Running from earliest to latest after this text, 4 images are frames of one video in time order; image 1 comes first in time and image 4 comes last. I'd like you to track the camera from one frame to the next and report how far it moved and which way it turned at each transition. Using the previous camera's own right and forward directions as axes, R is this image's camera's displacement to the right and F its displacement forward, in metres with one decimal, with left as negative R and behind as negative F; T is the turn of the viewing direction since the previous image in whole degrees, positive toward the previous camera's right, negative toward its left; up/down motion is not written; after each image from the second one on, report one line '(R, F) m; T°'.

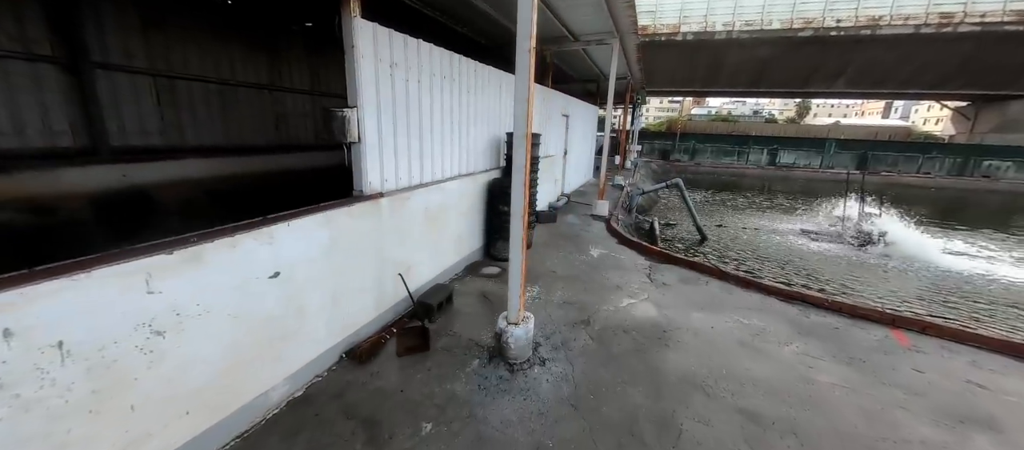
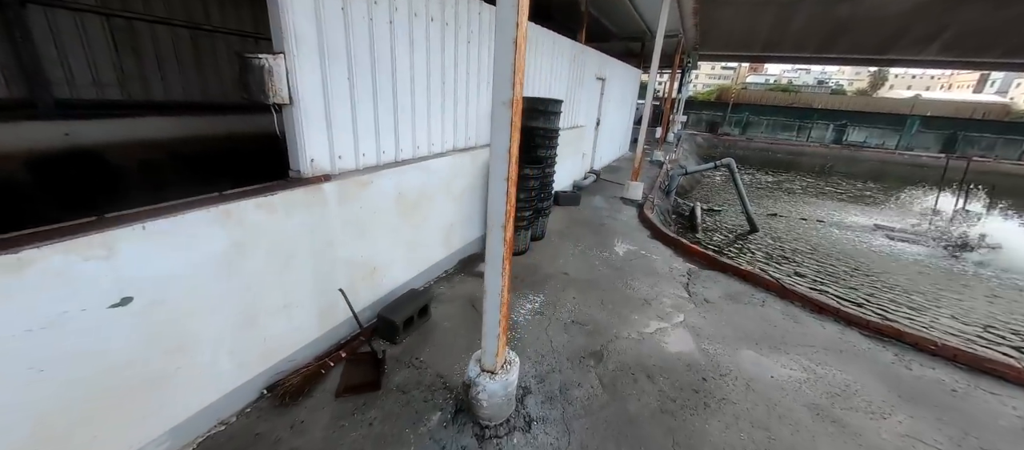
(+0.2, +0.8) m; -5°
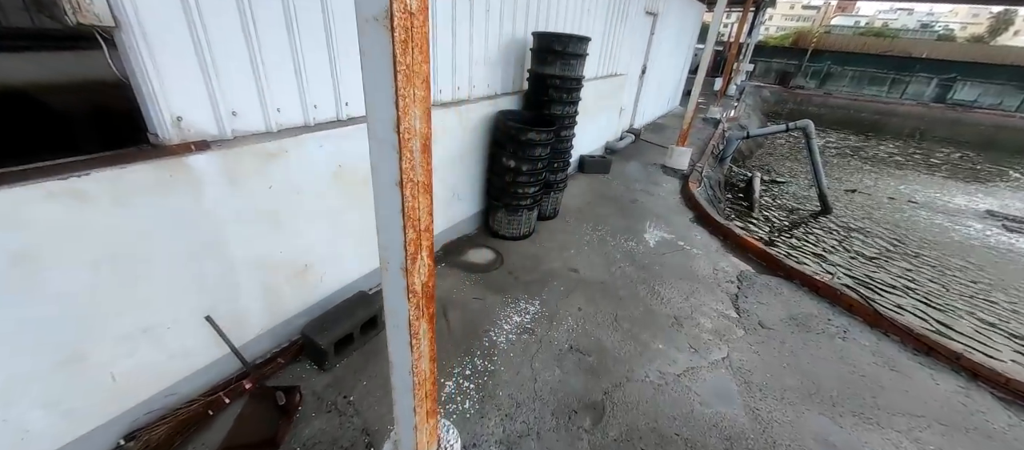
(+0.3, +0.8) m; -6°
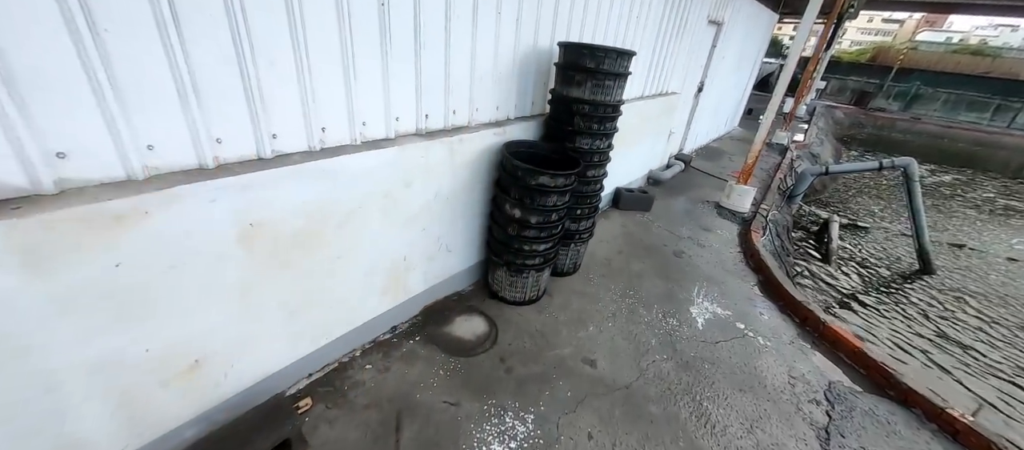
(+0.2, +0.6) m; -6°
